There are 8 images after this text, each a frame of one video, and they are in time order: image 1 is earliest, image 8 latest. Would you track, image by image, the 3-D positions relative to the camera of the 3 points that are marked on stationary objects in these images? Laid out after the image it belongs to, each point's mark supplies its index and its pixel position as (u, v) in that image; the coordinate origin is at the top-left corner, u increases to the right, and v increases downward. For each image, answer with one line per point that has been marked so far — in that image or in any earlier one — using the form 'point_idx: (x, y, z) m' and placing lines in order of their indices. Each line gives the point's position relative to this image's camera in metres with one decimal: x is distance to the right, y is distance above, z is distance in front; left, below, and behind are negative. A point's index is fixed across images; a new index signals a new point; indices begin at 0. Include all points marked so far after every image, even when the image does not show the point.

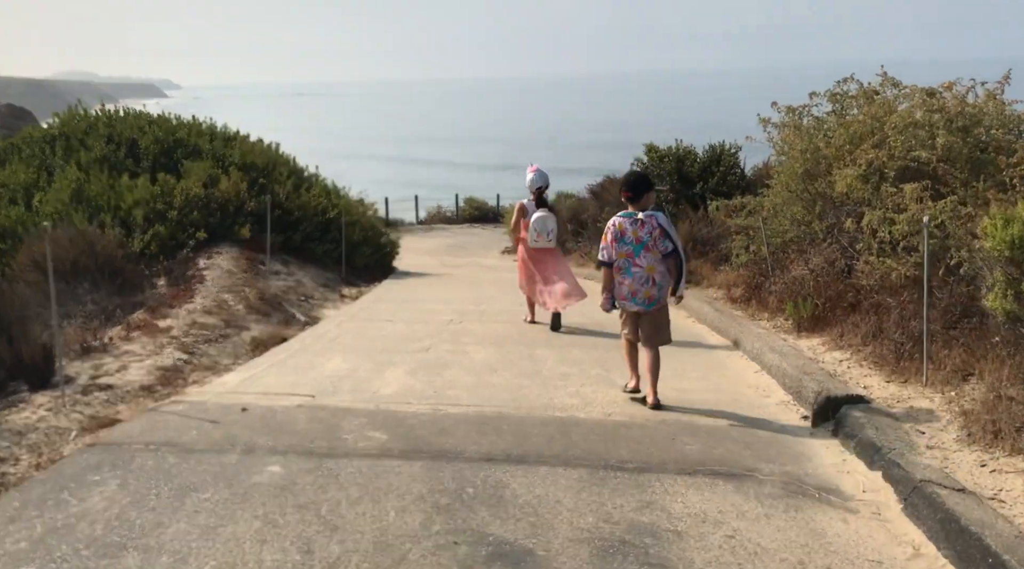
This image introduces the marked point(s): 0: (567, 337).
0: (+0.5, -0.5, +7.4) m
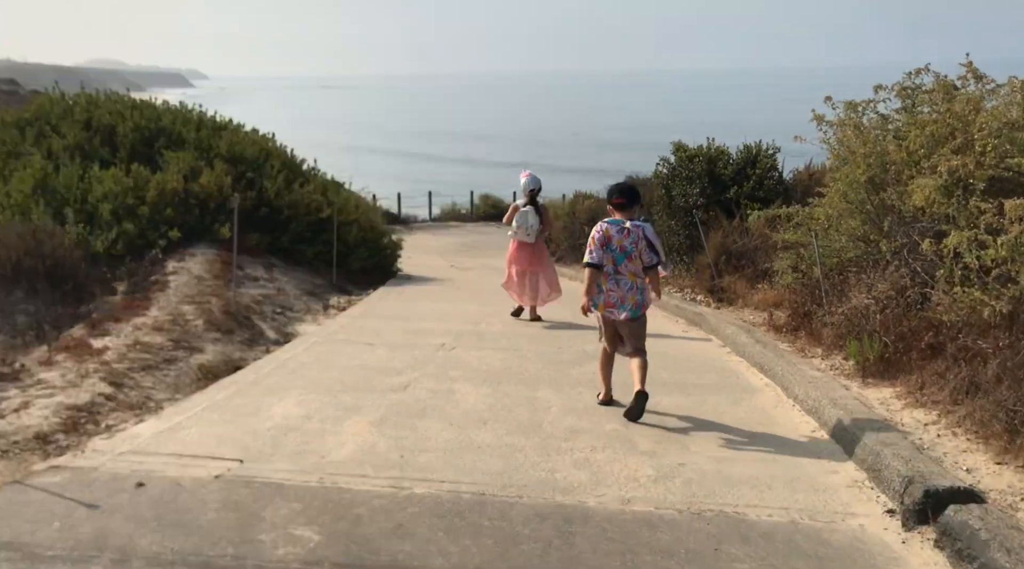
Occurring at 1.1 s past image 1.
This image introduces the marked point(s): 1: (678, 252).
0: (+0.5, -0.7, +6.2) m
1: (+2.6, +0.5, +12.3) m
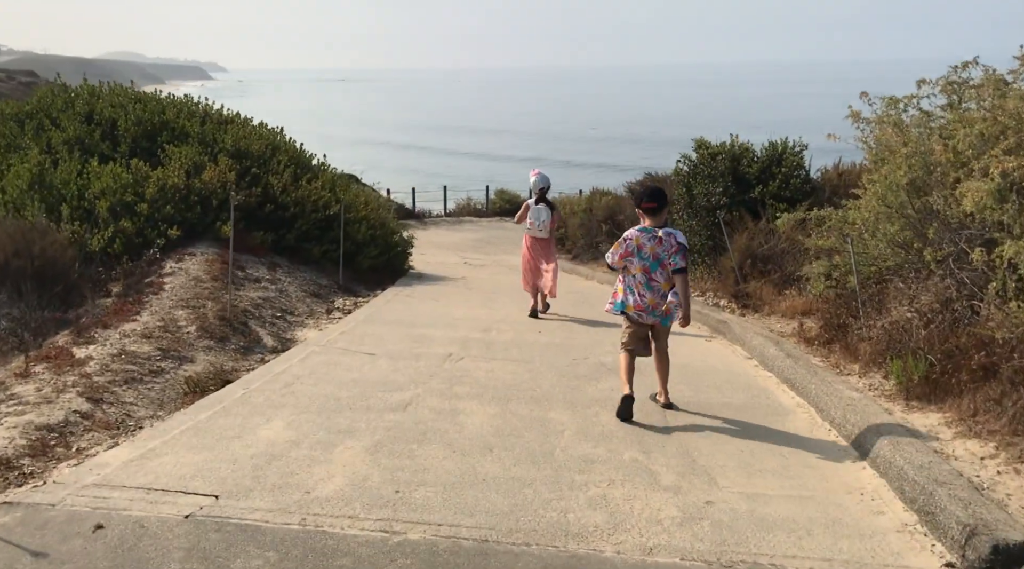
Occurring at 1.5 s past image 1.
0: (+0.6, -0.8, +5.7) m
1: (+2.8, +0.5, +11.8) m
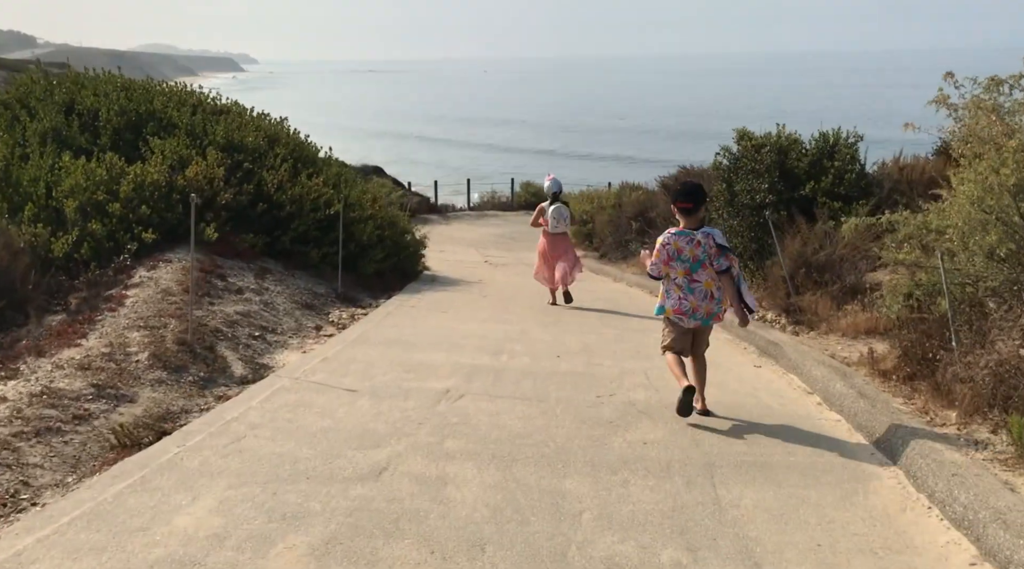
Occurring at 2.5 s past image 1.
0: (+0.6, -0.9, +4.6) m
1: (+3.0, +0.4, +10.6) m
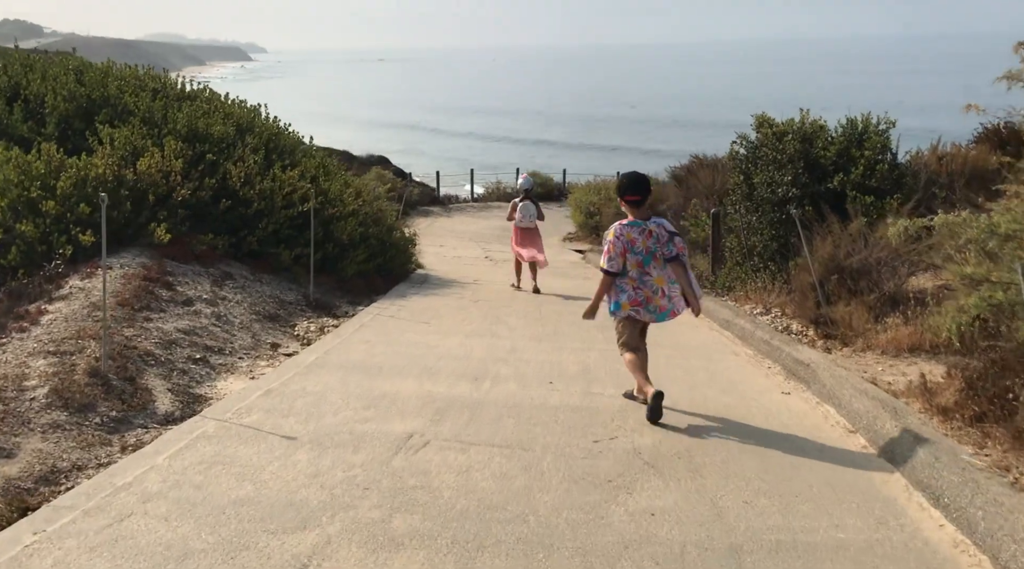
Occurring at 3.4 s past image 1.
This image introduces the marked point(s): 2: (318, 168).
0: (+0.5, -1.0, +3.6) m
1: (+3.0, +0.3, +9.5) m
2: (-2.6, +1.6, +10.9) m
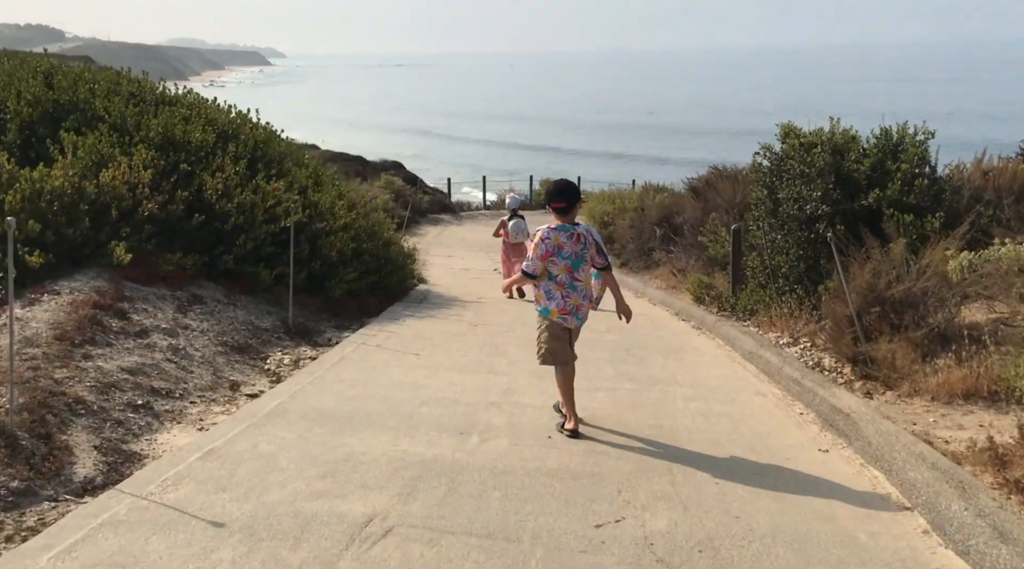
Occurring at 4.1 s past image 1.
0: (+0.4, -1.3, +2.7) m
1: (+3.0, 0.0, +8.7) m
2: (-2.6, +1.3, +10.2) m
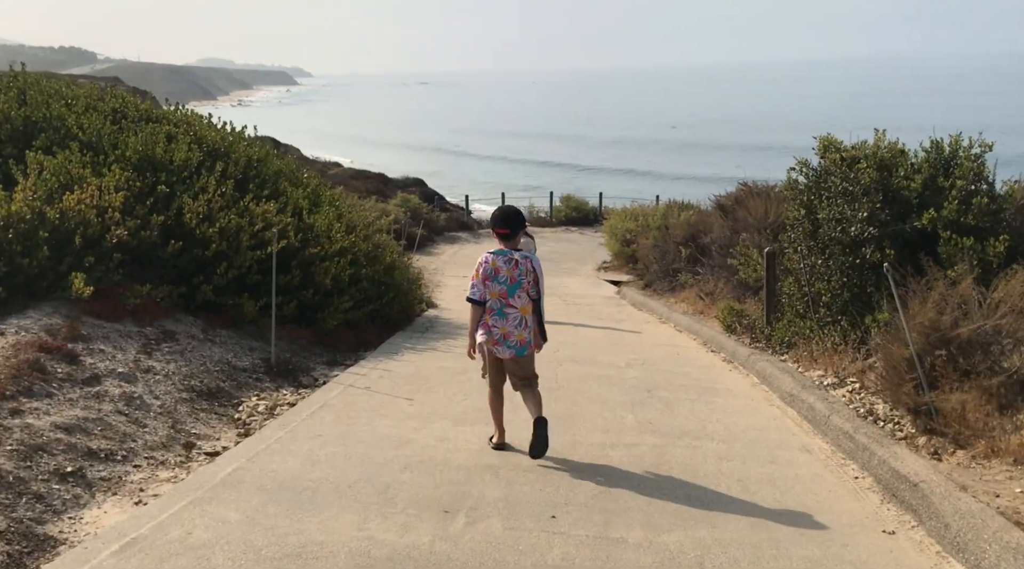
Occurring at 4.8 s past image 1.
0: (+0.3, -1.4, +1.9) m
1: (+3.1, -0.3, +7.7) m
2: (-2.4, +1.0, +9.5) m
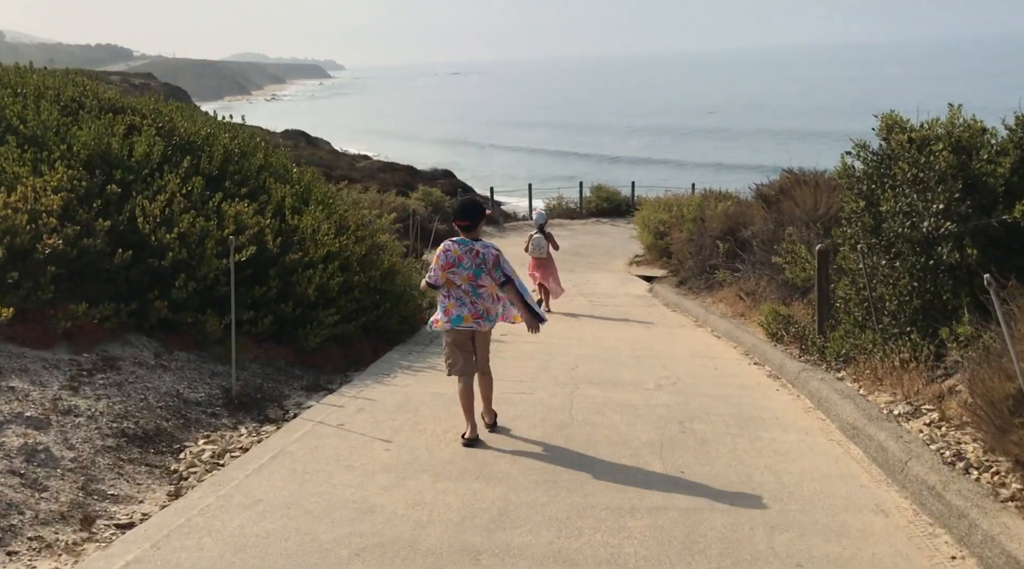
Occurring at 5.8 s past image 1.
0: (+0.1, -1.6, +0.8) m
1: (+3.1, -0.3, +6.5) m
2: (-2.3, +0.9, +8.4) m
